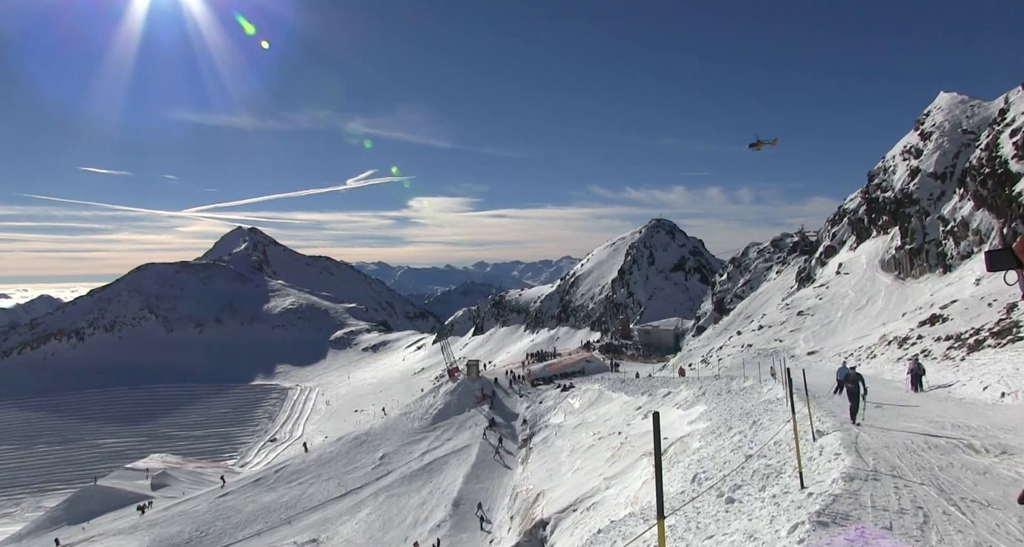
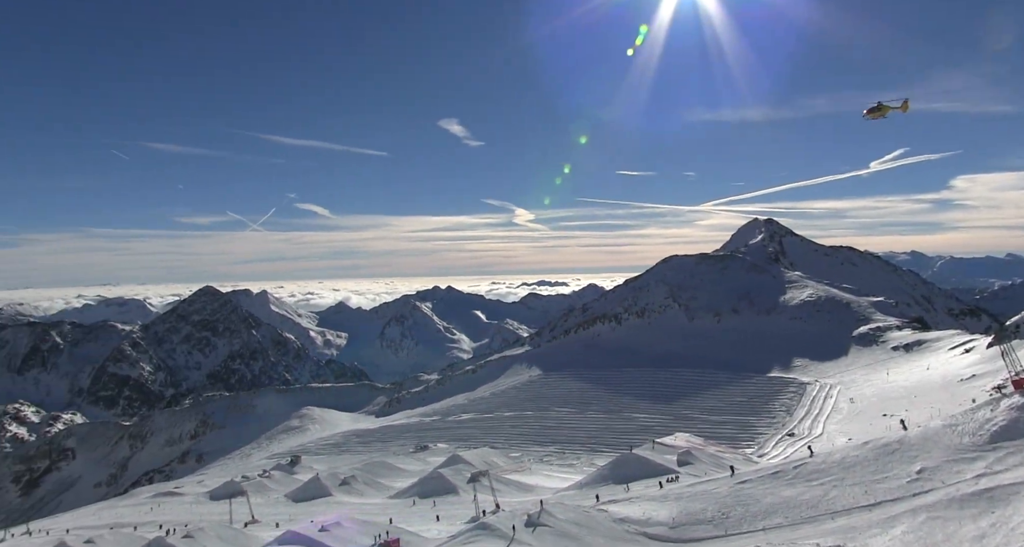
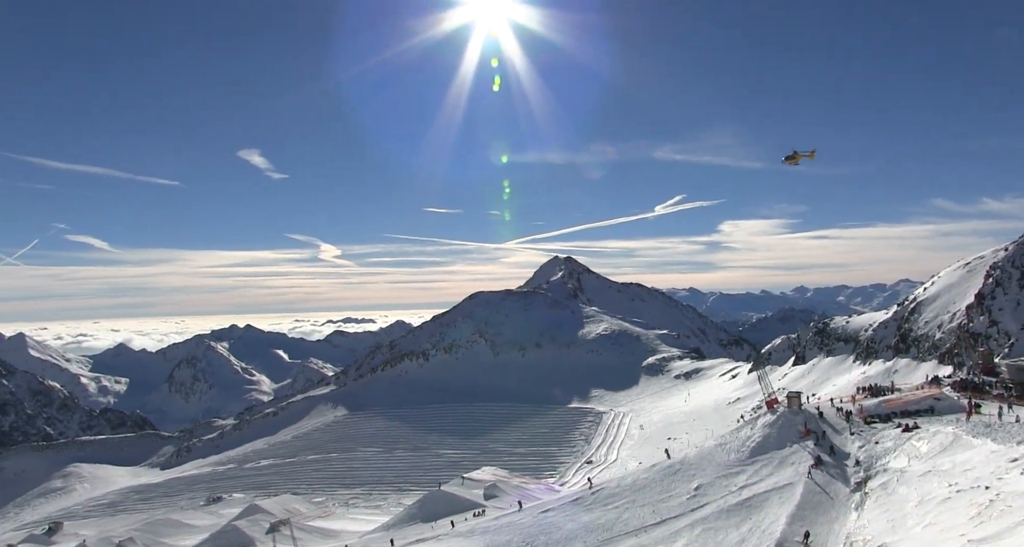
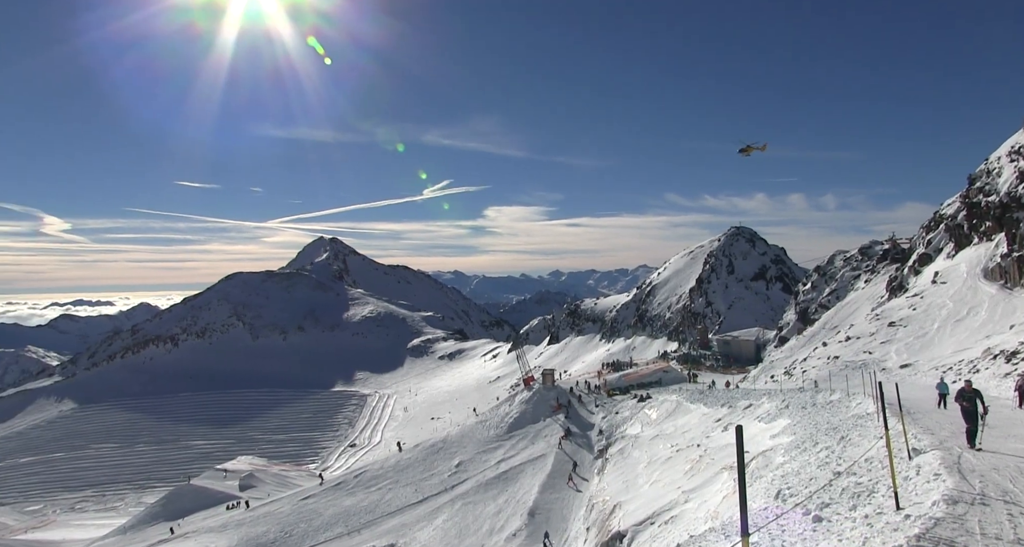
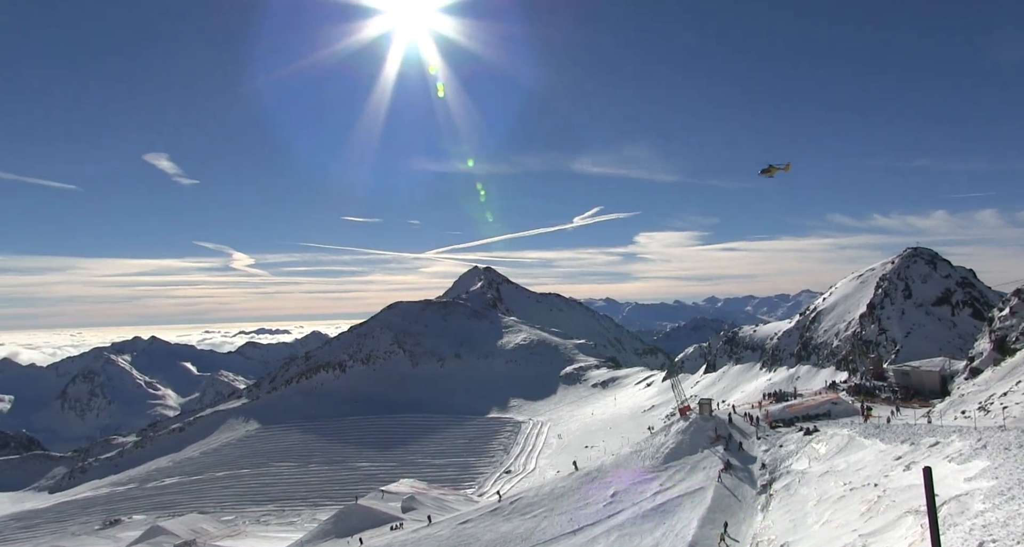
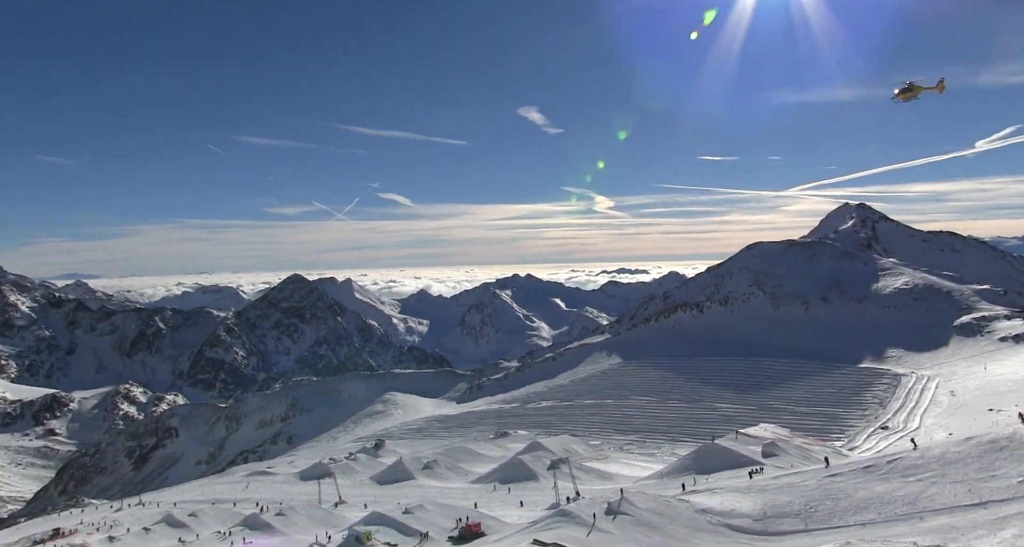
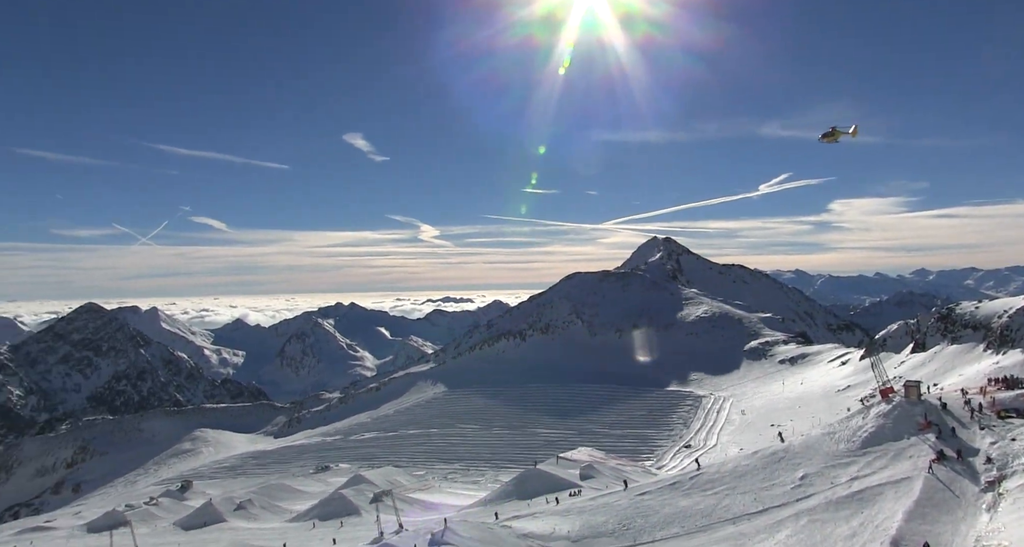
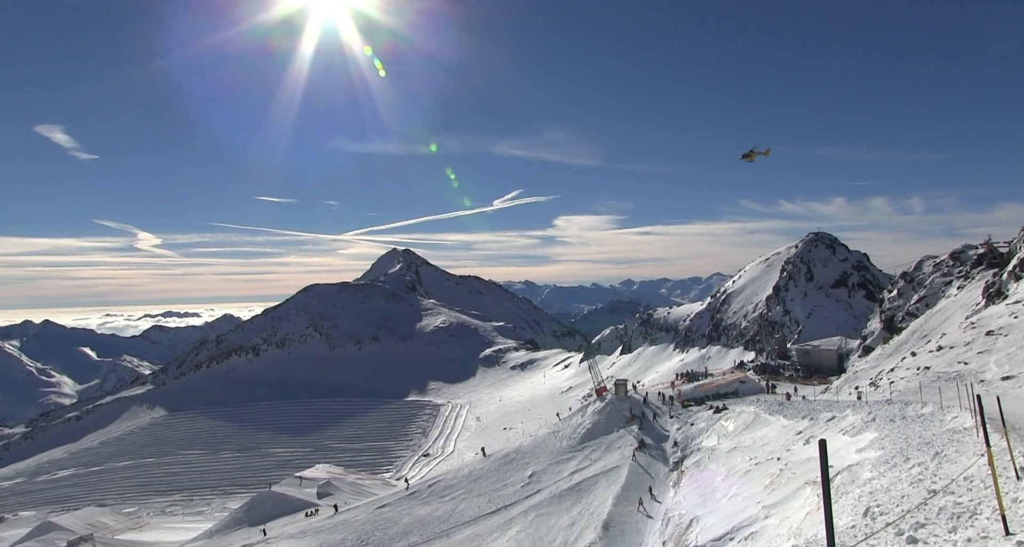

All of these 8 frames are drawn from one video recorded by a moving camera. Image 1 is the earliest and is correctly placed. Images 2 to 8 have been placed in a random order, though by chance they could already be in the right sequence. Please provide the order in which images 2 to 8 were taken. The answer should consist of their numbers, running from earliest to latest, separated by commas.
4, 8, 5, 3, 7, 2, 6
